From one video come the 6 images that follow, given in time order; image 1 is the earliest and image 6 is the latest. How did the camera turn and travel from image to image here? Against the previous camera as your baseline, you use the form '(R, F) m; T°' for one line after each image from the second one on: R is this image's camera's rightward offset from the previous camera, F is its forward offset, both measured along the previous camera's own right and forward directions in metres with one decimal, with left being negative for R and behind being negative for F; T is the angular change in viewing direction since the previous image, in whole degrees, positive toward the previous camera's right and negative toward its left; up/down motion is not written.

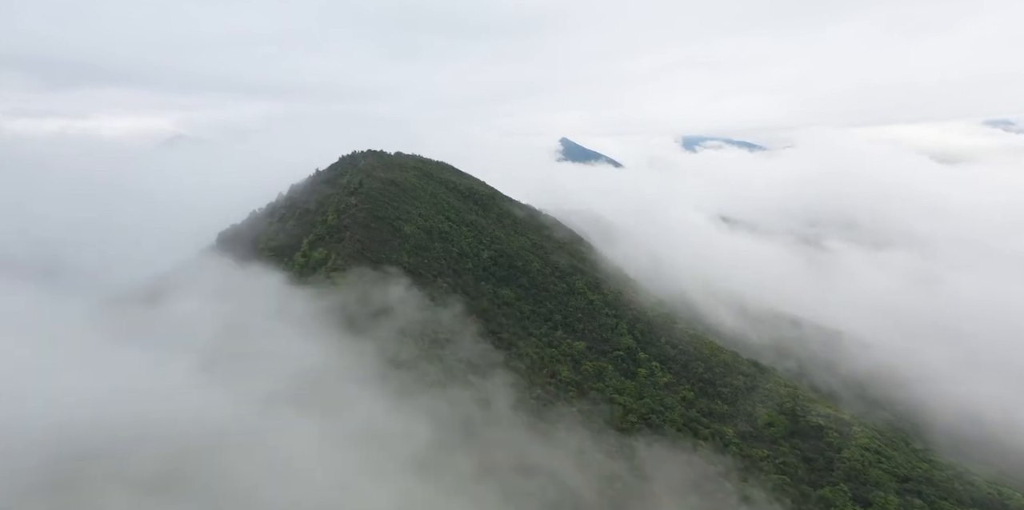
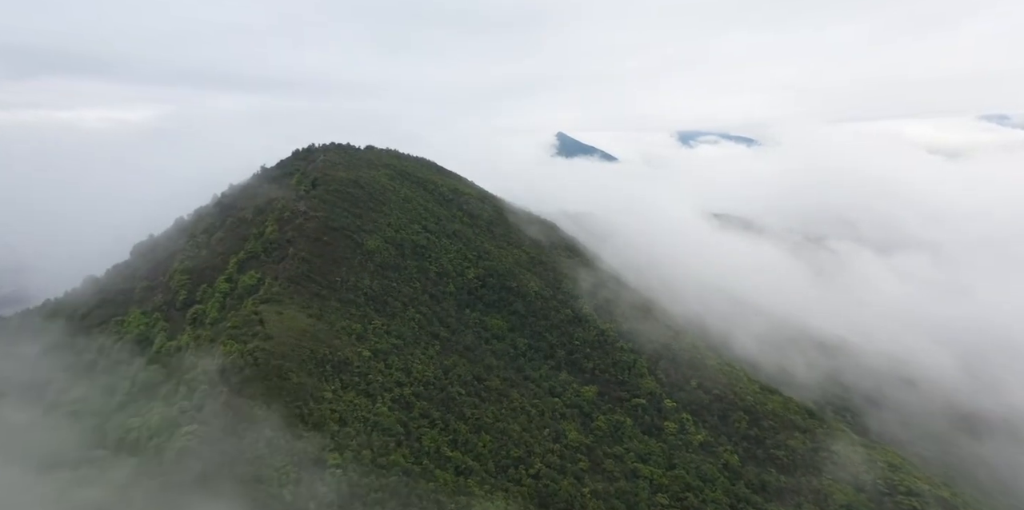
(+0.5, +13.7) m; 0°
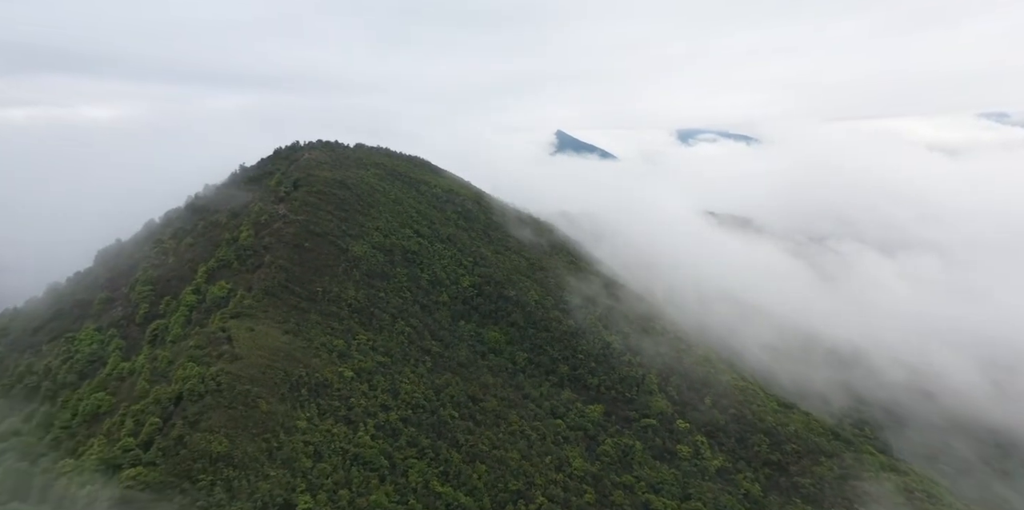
(+0.1, +4.2) m; 0°
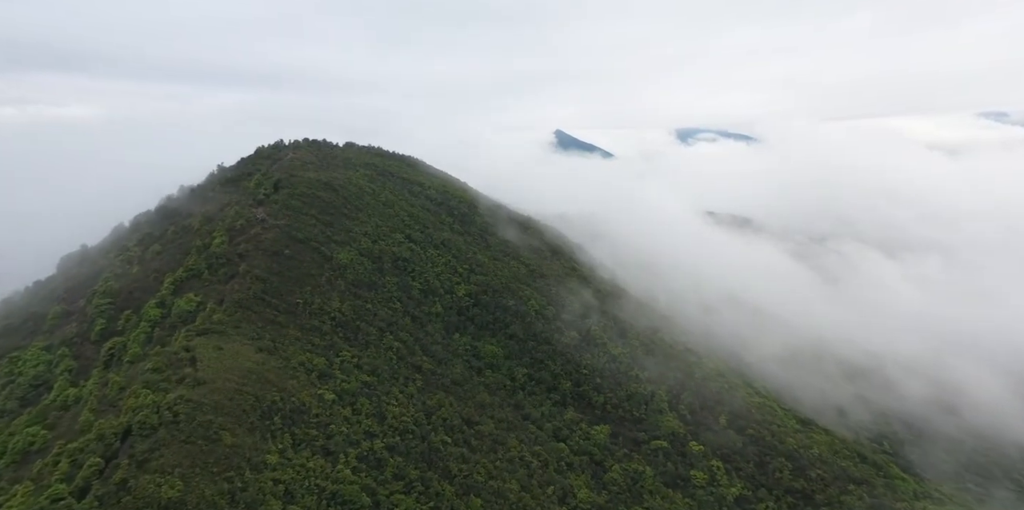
(+0.1, +3.8) m; 0°
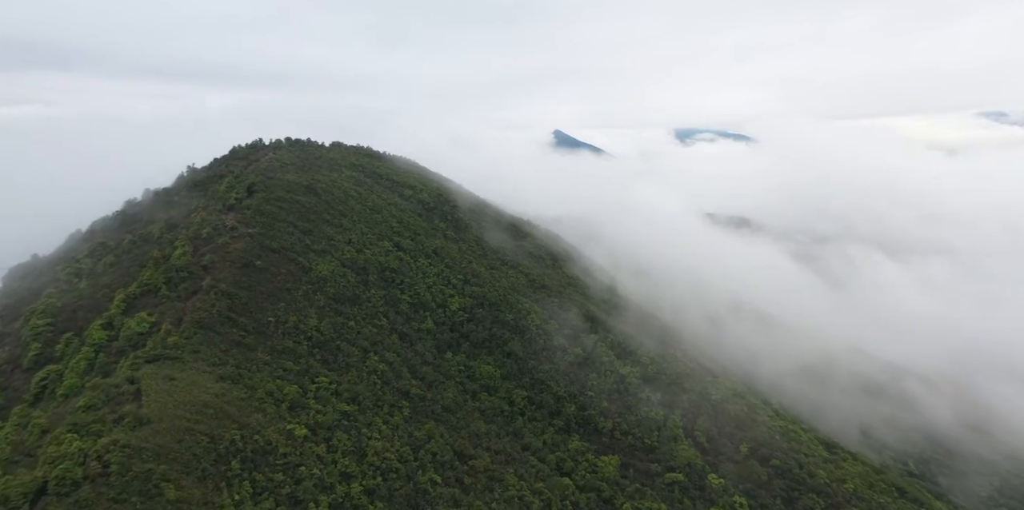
(+0.1, +4.4) m; 0°
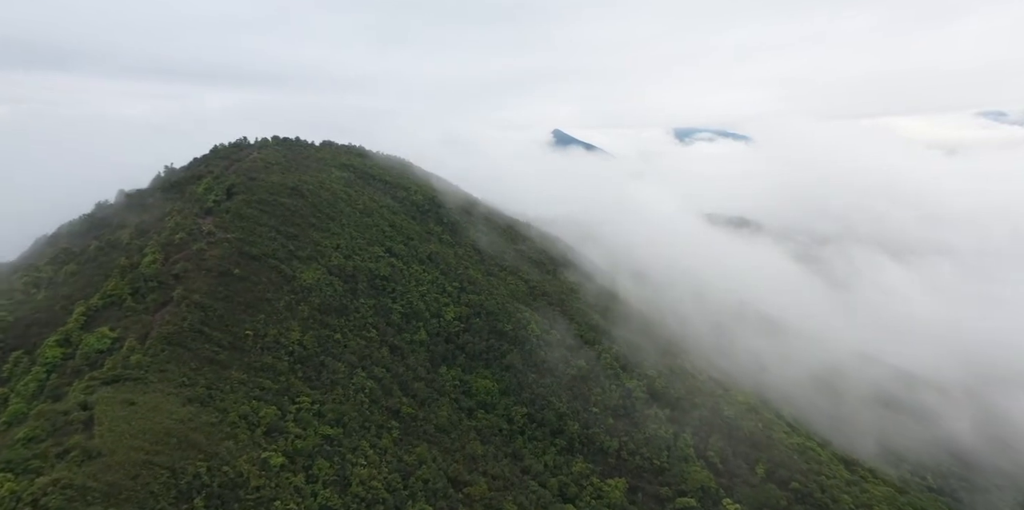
(+0.1, +2.9) m; 0°
